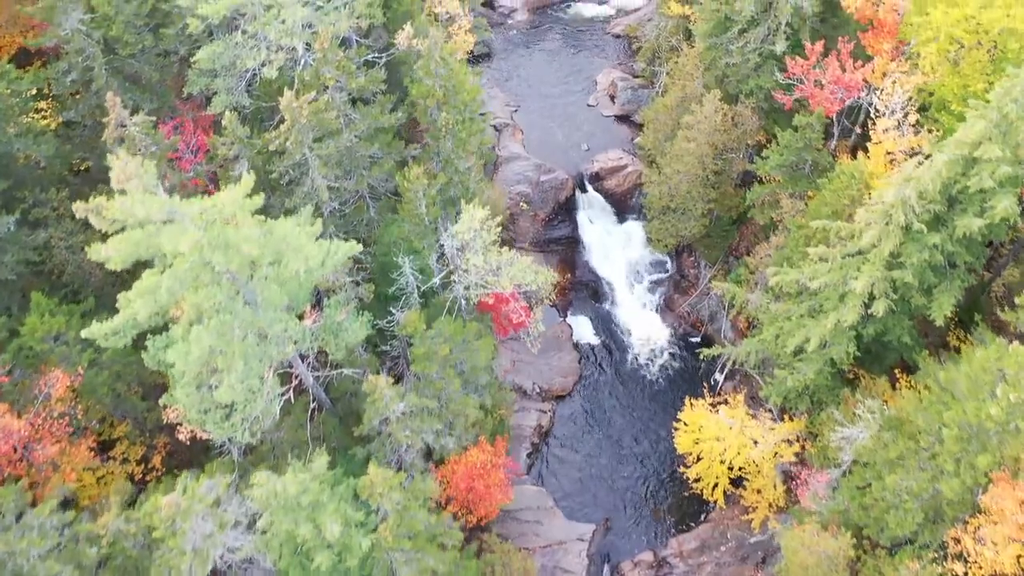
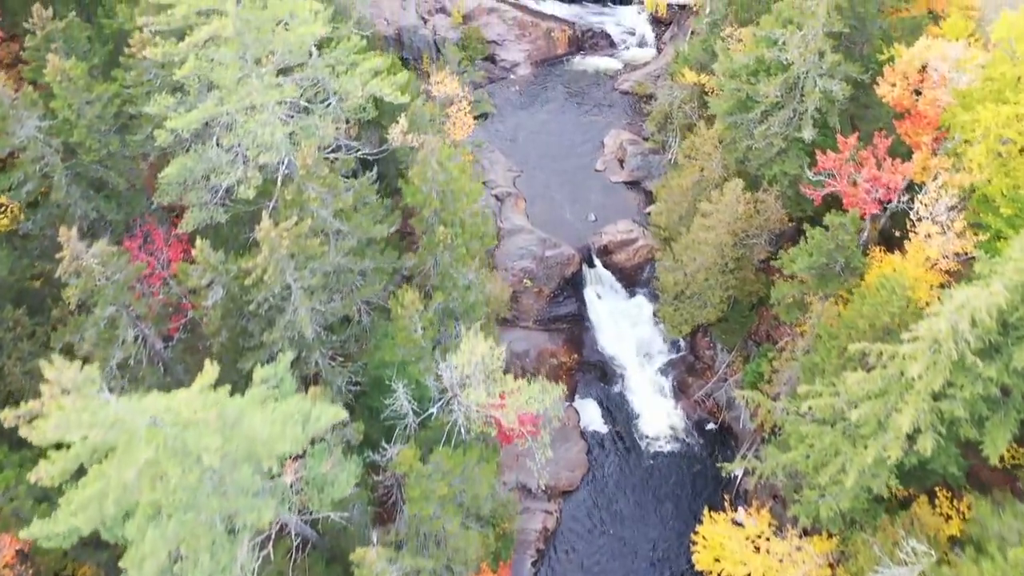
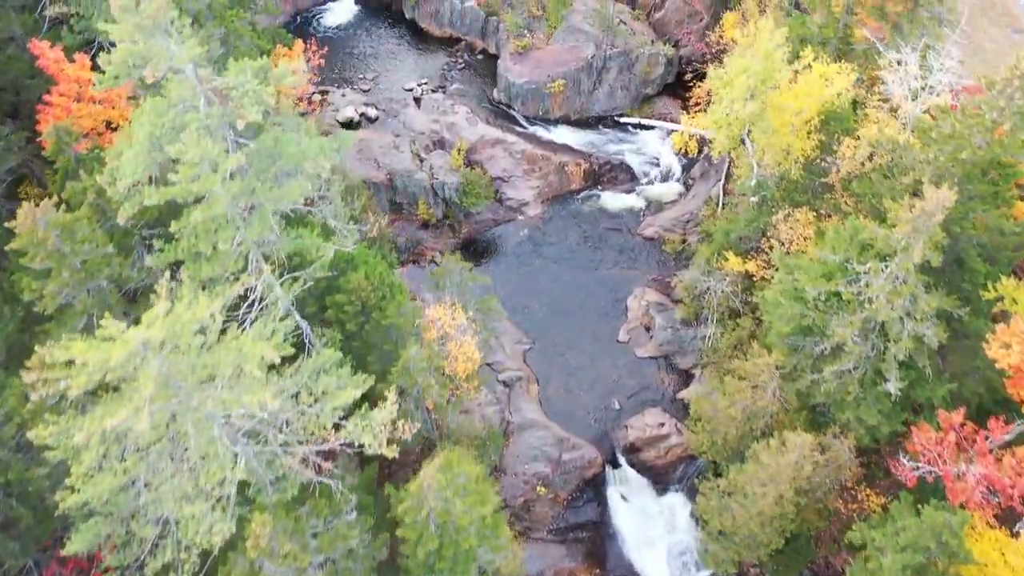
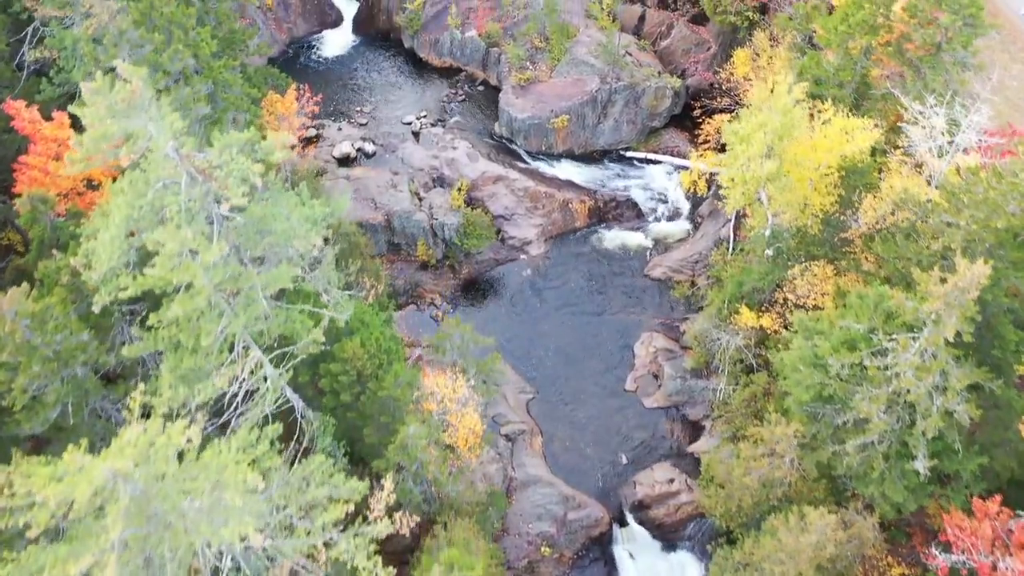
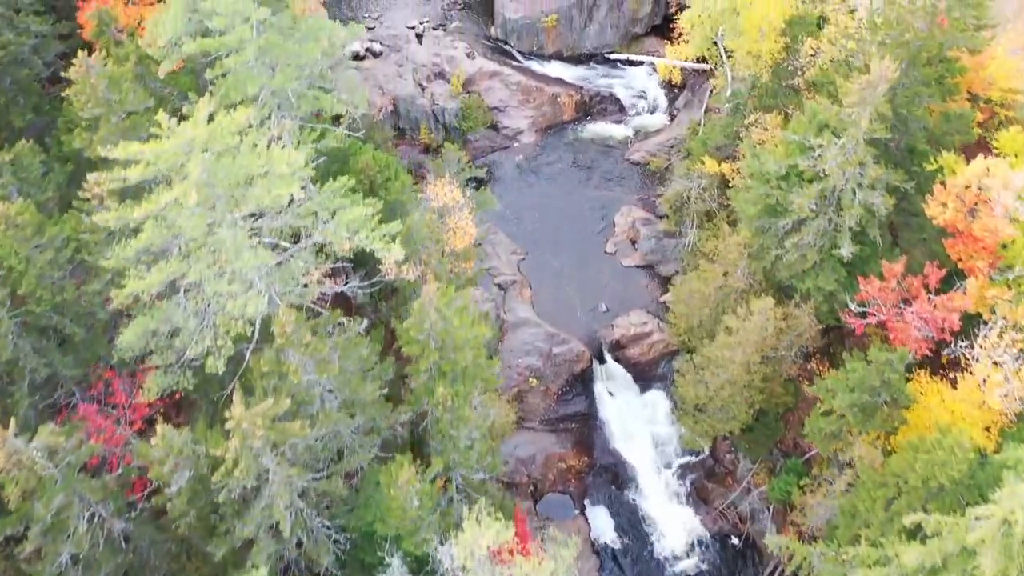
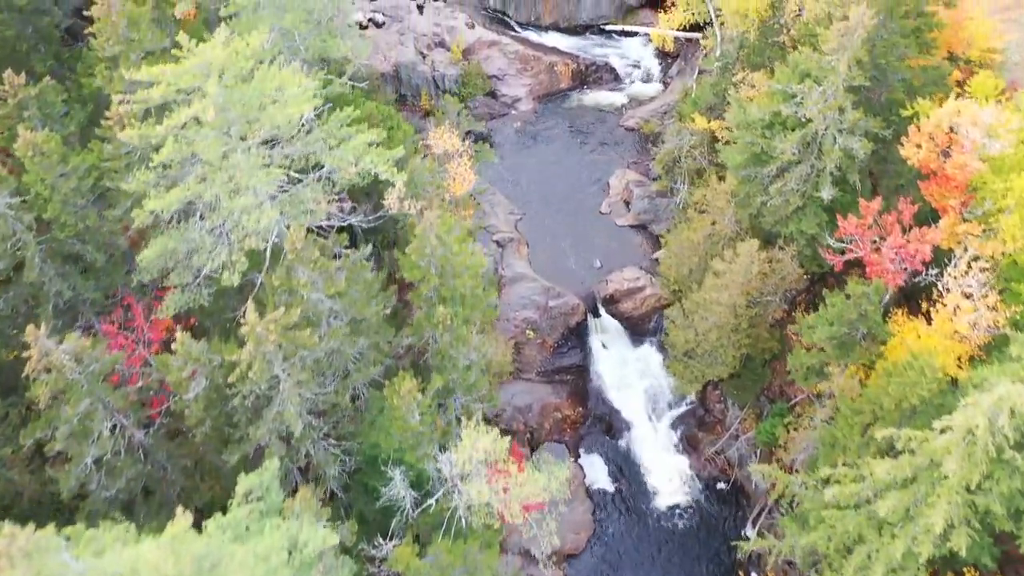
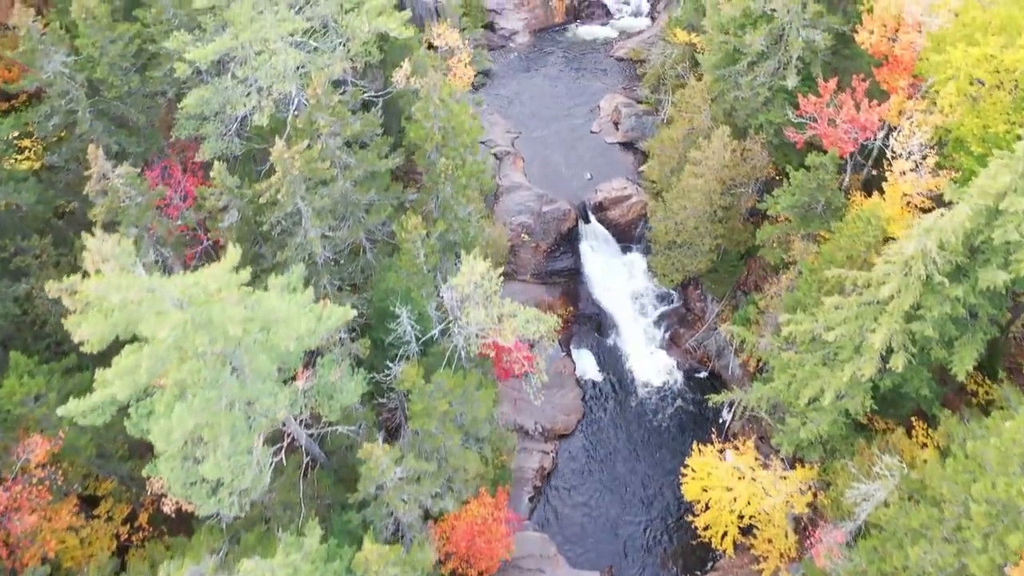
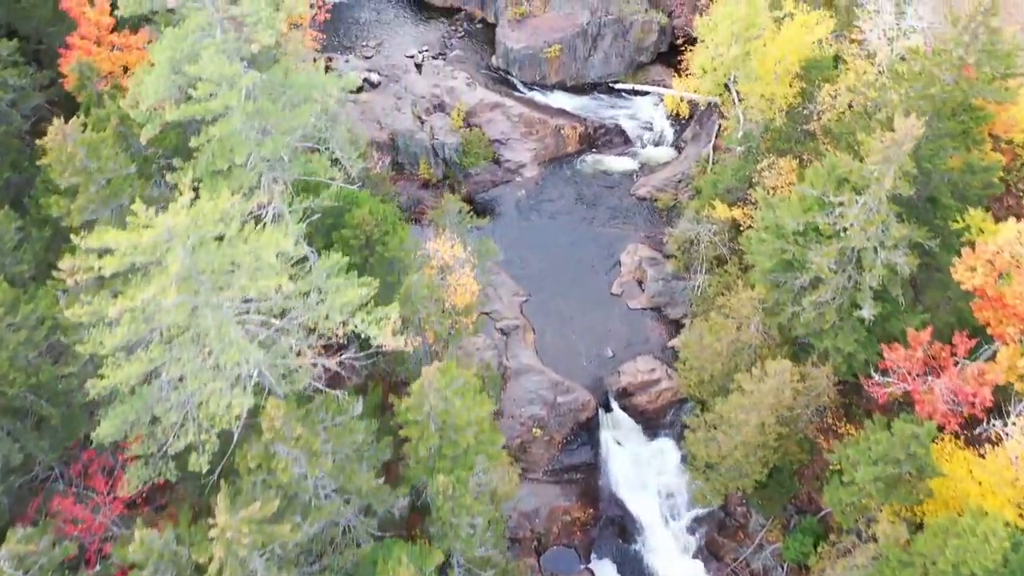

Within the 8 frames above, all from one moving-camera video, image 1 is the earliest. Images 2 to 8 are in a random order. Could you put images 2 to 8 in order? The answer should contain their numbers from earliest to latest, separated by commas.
7, 2, 6, 5, 8, 3, 4
